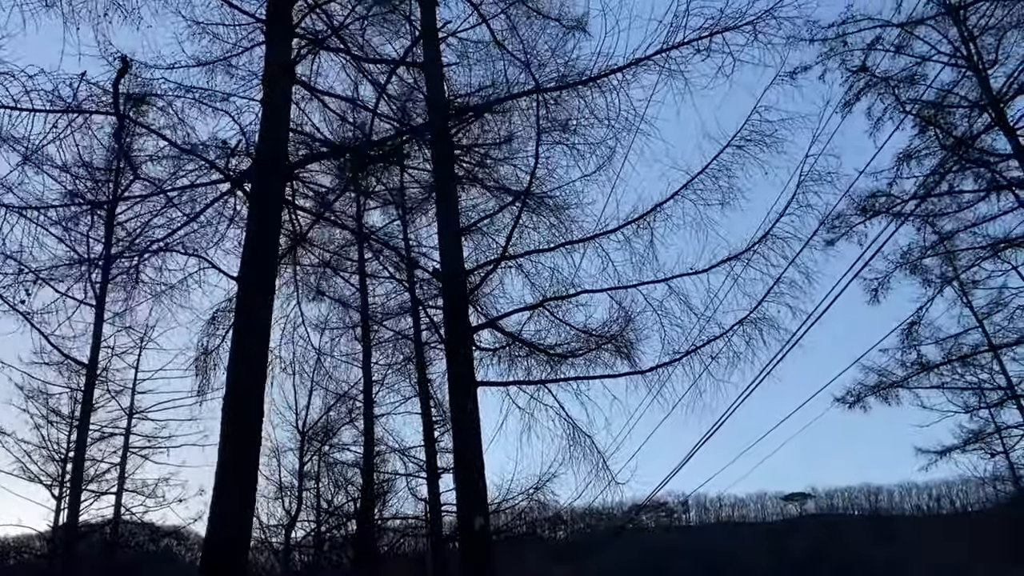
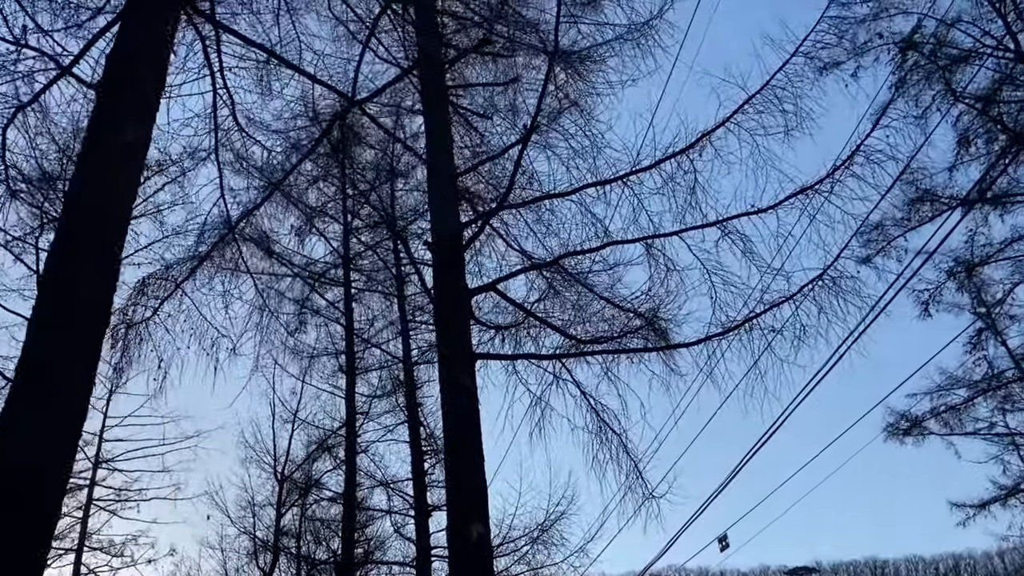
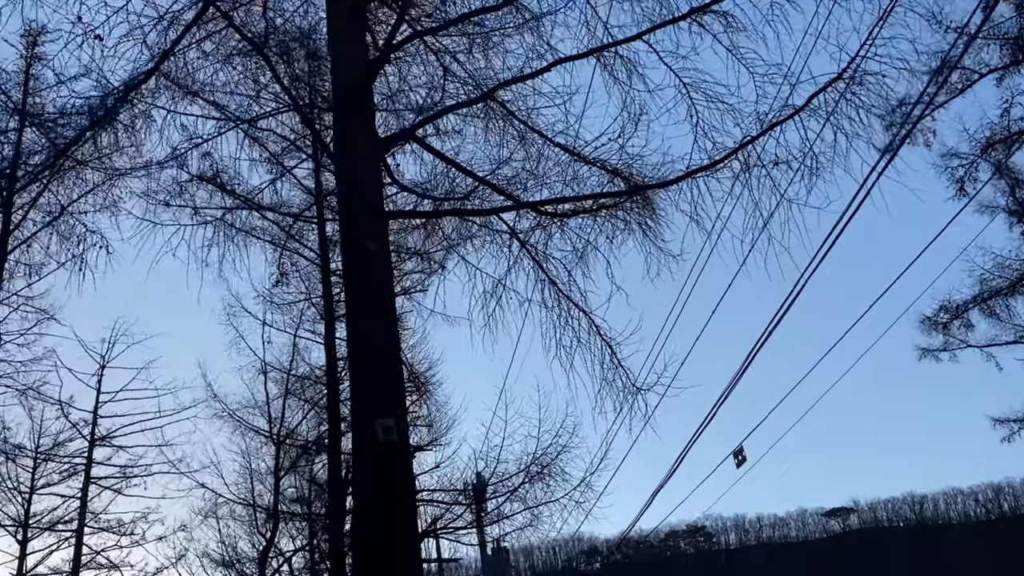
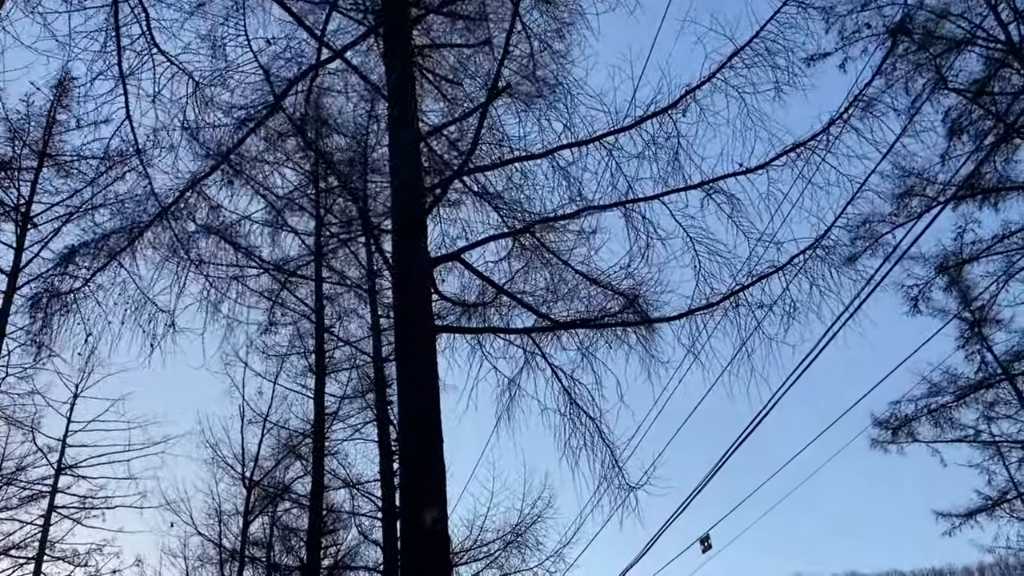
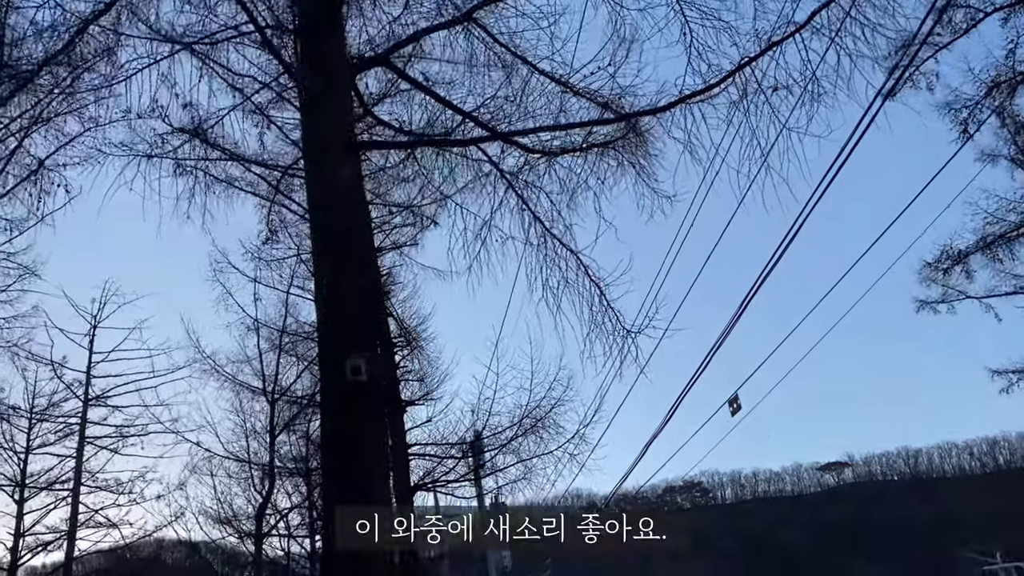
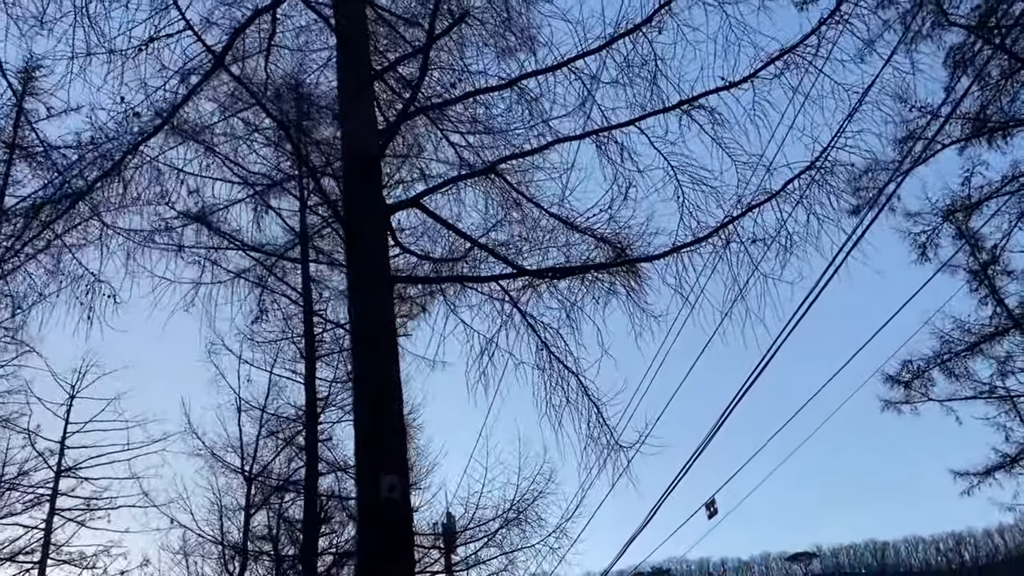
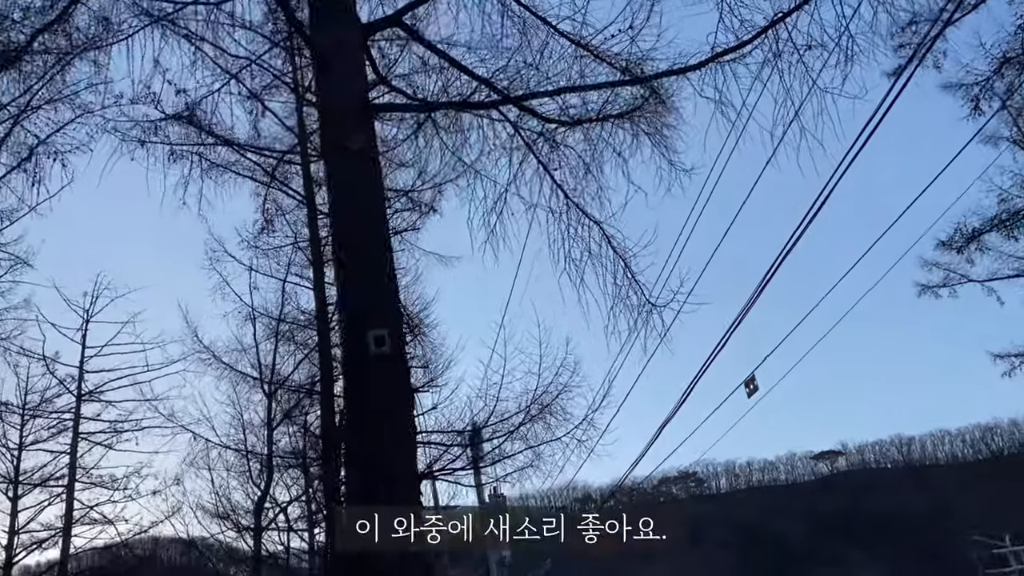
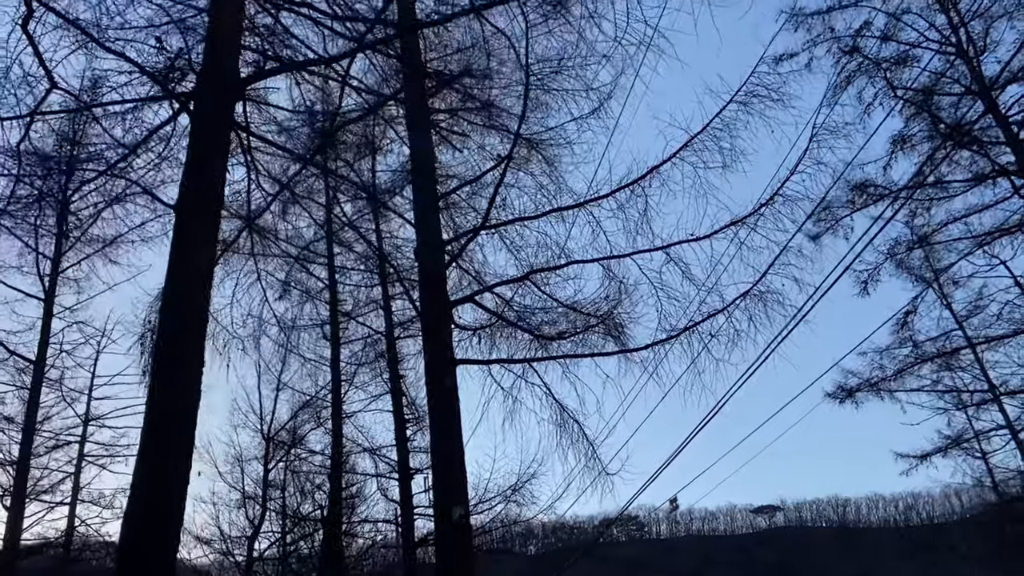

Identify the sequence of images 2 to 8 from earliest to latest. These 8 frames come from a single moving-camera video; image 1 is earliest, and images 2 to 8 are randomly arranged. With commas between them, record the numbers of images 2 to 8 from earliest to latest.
8, 2, 4, 6, 3, 5, 7
